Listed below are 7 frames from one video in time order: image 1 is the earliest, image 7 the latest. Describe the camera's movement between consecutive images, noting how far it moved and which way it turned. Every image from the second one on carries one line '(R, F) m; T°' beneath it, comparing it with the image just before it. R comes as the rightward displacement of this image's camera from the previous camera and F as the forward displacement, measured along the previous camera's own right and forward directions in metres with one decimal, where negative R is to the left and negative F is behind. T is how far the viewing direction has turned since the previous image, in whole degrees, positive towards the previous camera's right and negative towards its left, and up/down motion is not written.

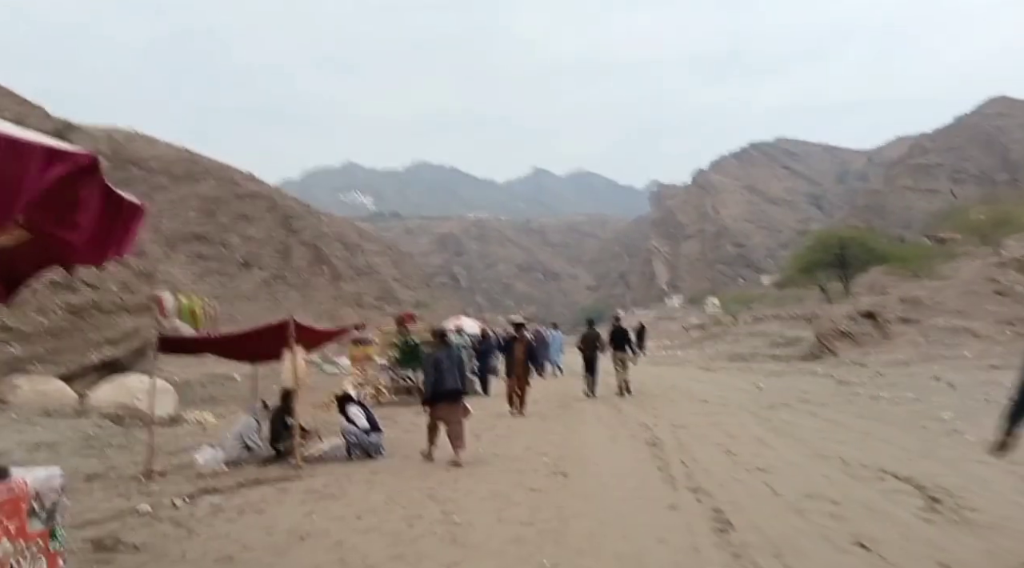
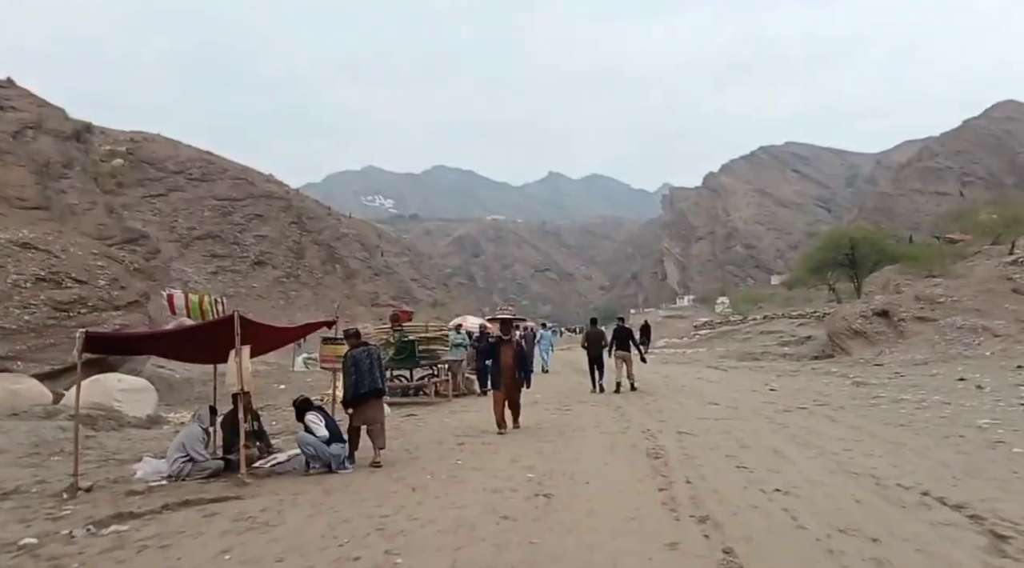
(+0.3, +1.1) m; -1°
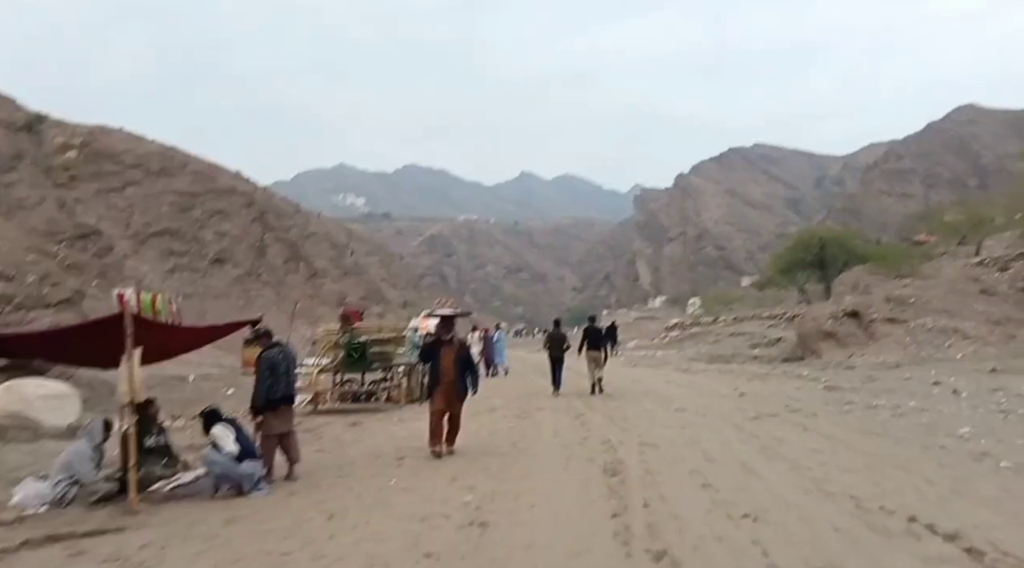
(+0.3, +0.9) m; +2°
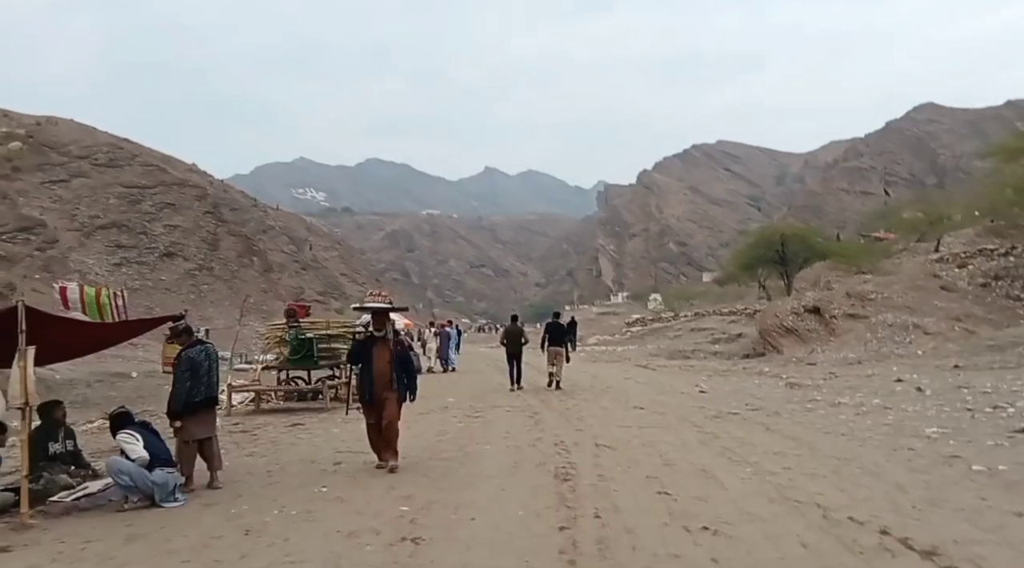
(+0.2, +0.6) m; +3°
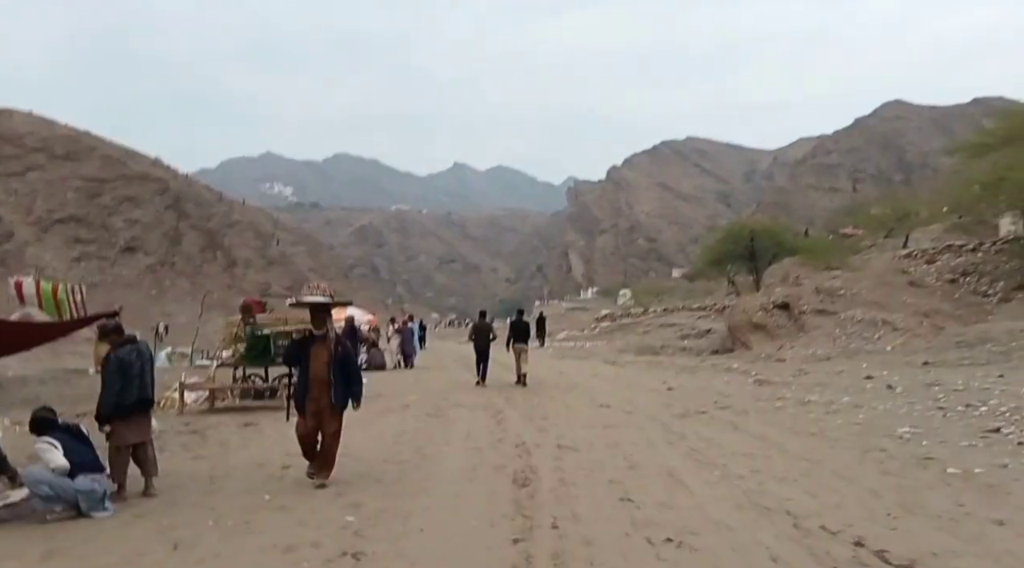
(+0.1, +0.4) m; +2°
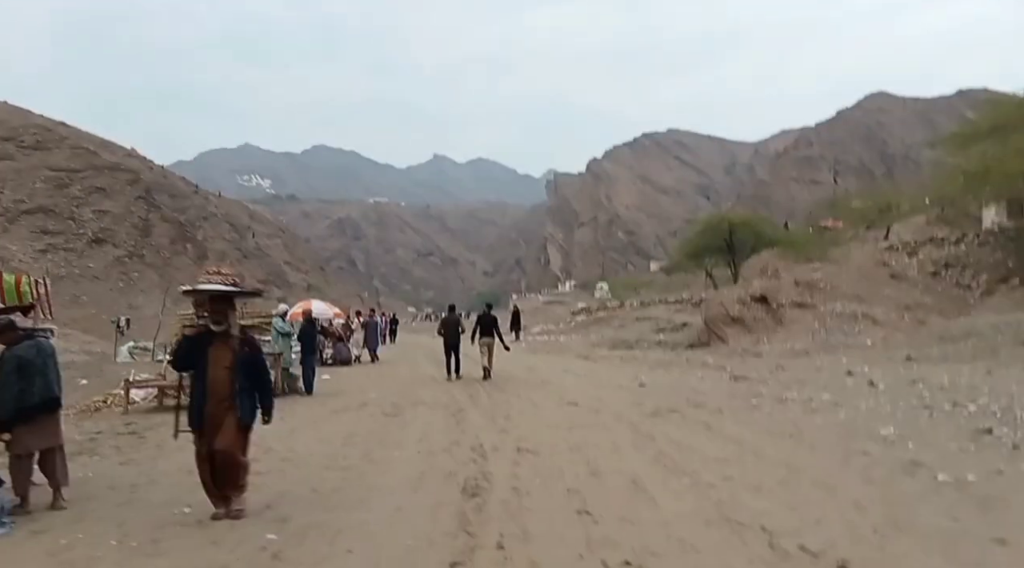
(+0.3, +0.7) m; +2°
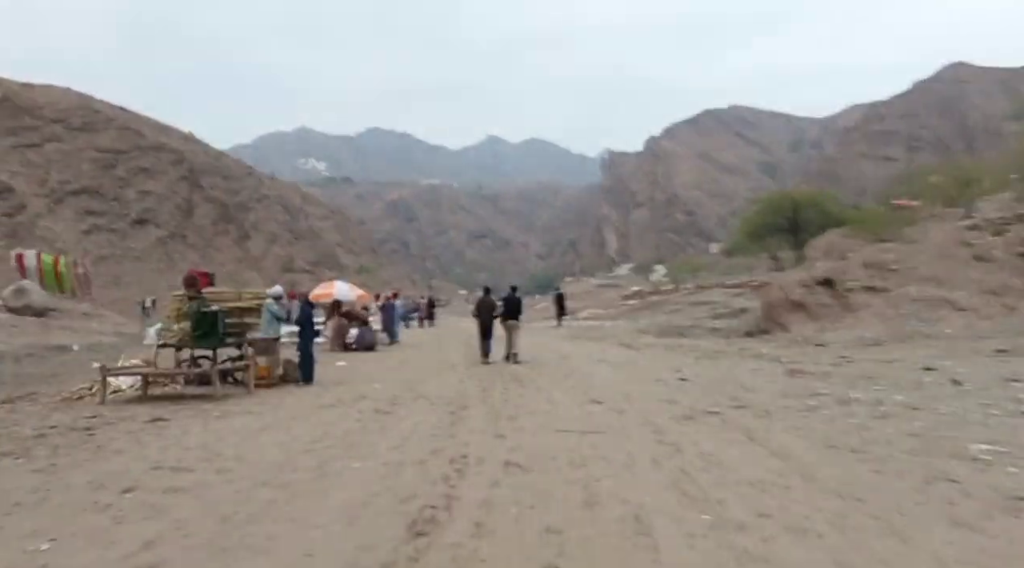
(+0.6, +1.6) m; -4°
